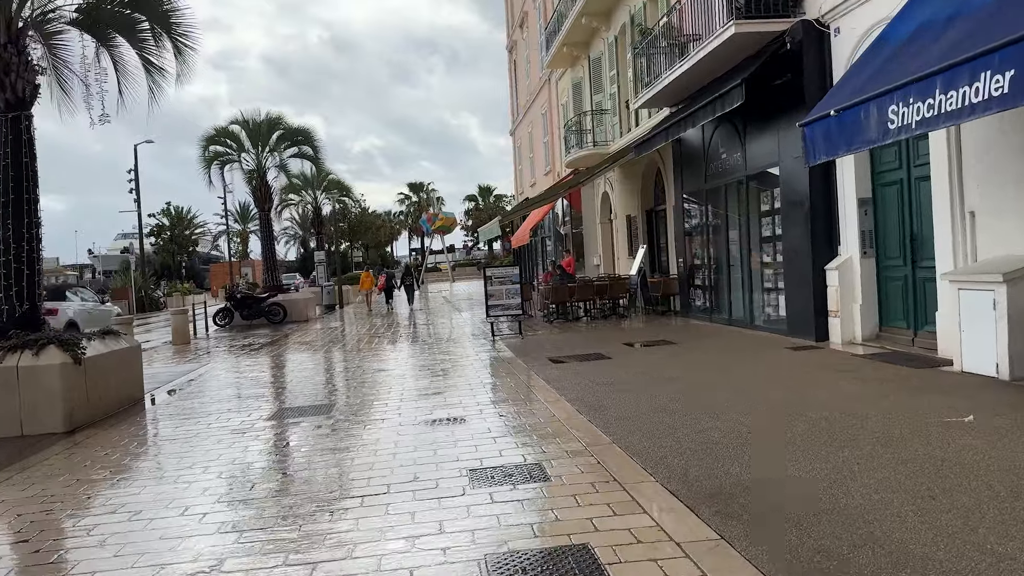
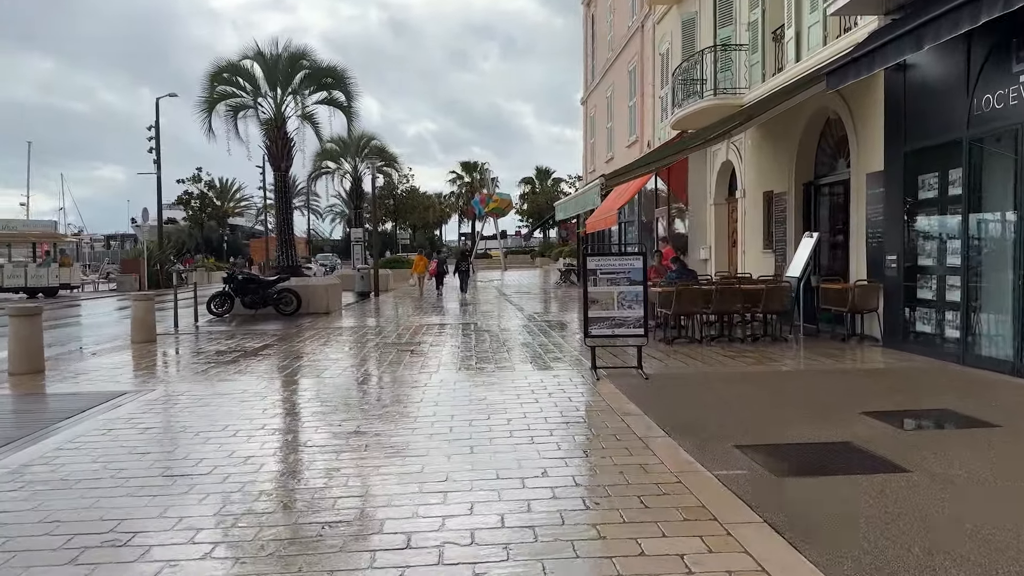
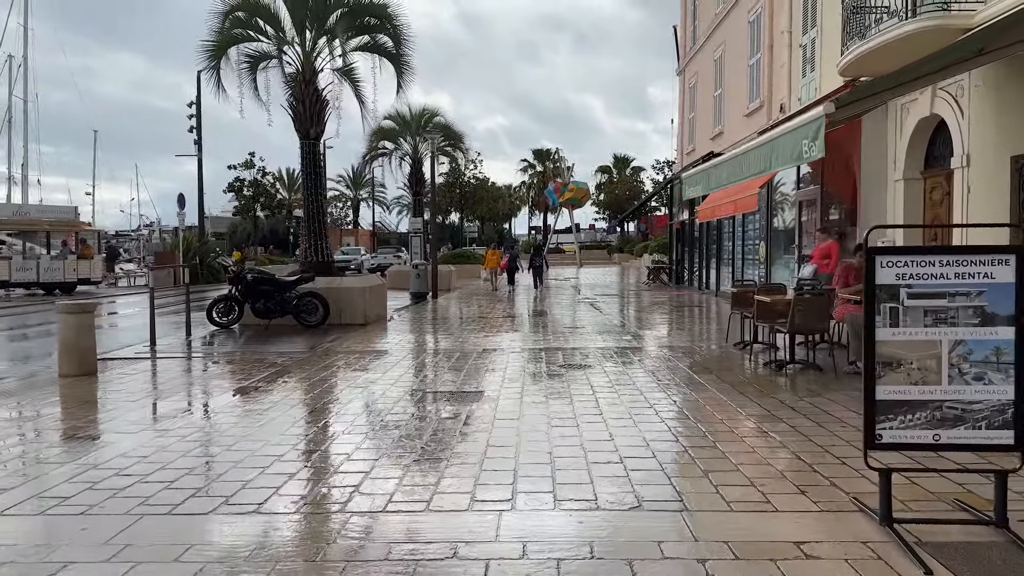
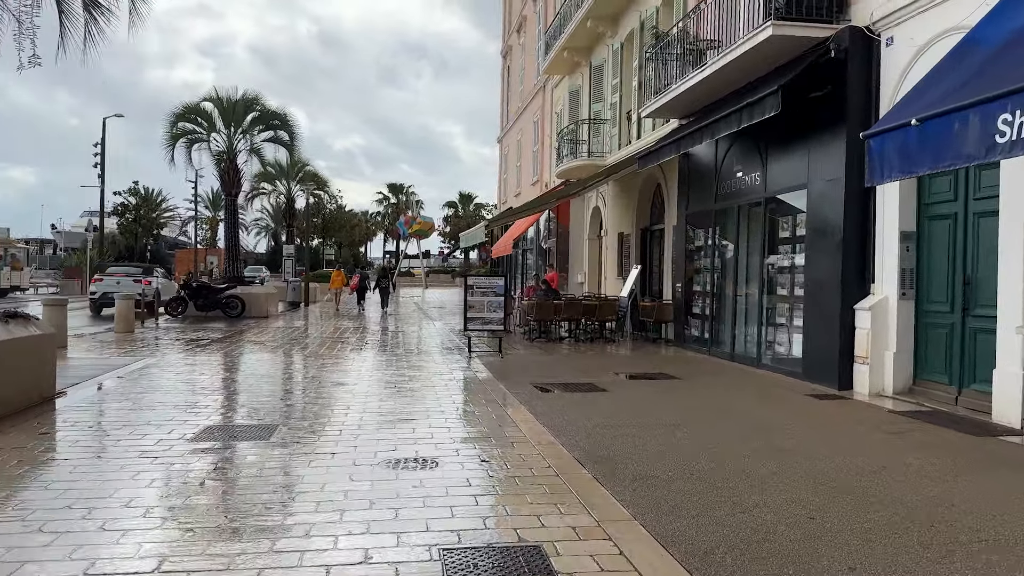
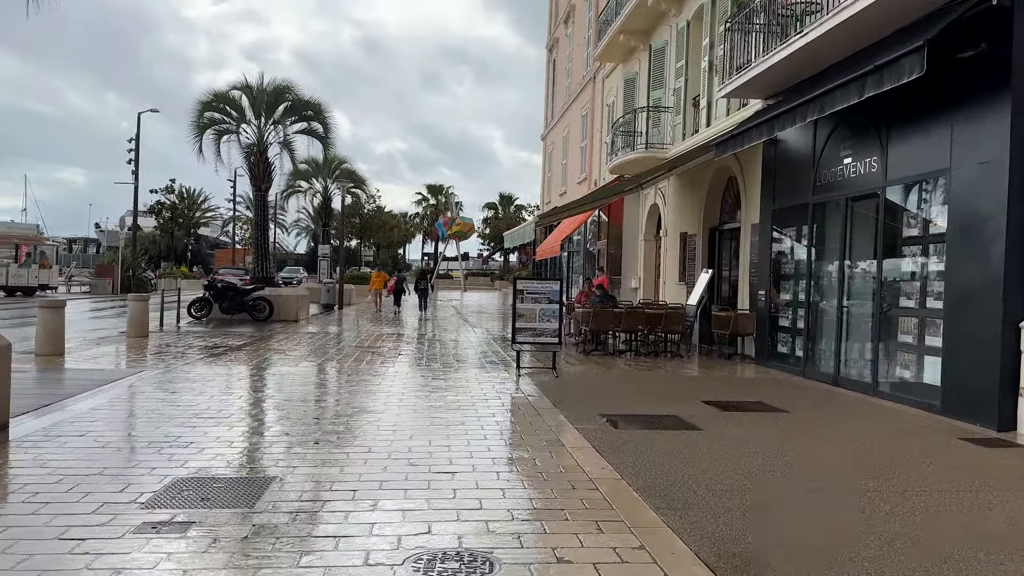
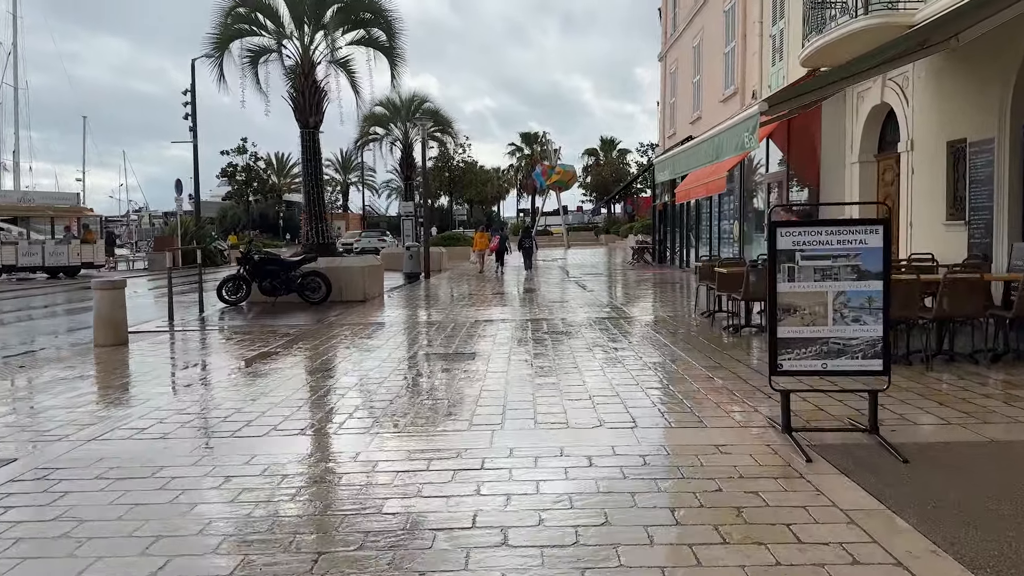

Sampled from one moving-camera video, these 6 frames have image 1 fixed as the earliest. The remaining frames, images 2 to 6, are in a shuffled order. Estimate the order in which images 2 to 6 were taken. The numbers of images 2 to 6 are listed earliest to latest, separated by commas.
4, 5, 2, 6, 3
